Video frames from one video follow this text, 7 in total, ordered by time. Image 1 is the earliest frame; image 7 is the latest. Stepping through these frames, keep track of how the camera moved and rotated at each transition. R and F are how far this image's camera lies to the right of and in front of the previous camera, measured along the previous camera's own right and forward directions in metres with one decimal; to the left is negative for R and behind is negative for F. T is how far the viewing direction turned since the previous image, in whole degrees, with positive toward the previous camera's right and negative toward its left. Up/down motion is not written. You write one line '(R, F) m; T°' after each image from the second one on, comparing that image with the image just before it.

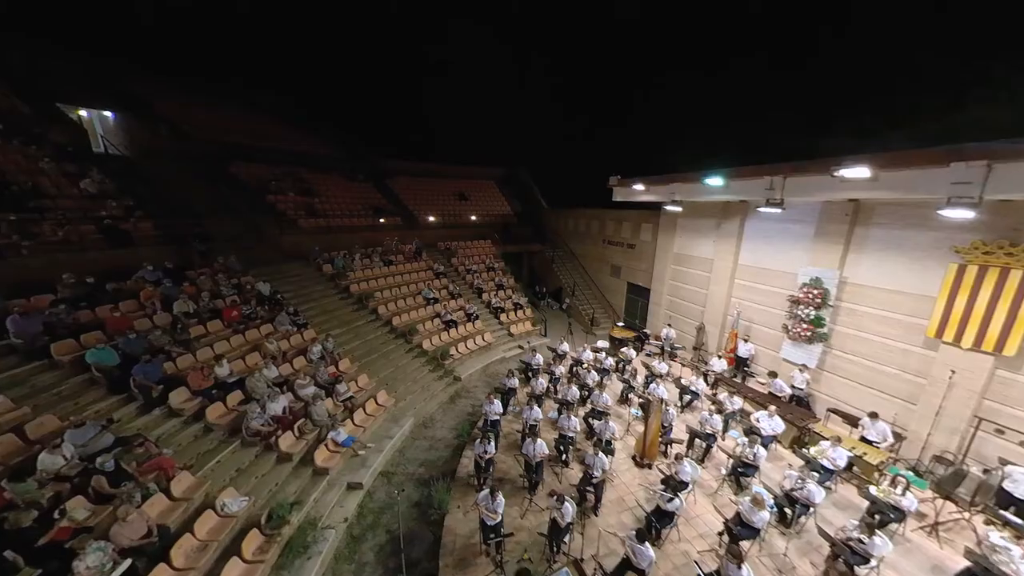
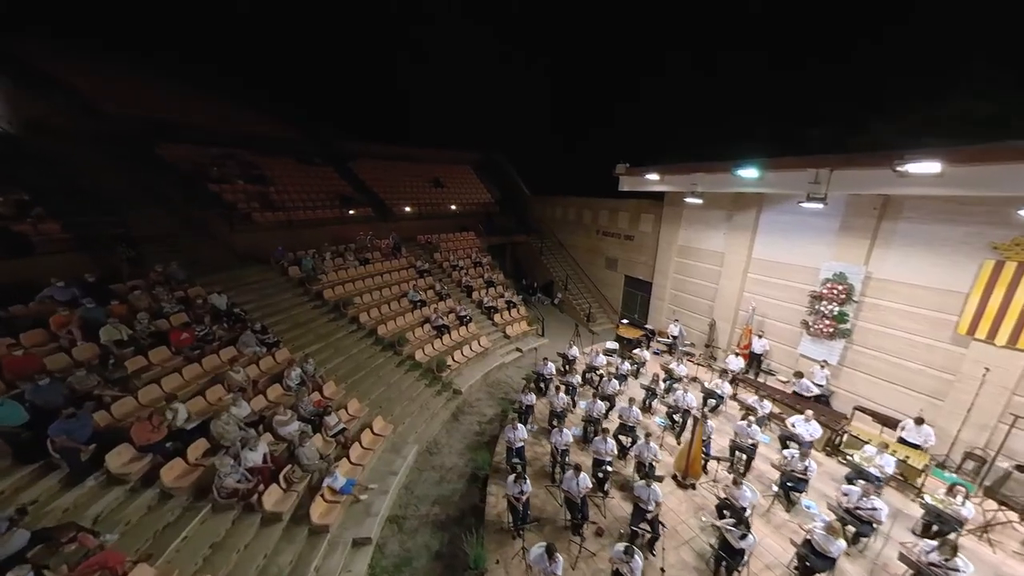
(-1.4, +1.3) m; +6°
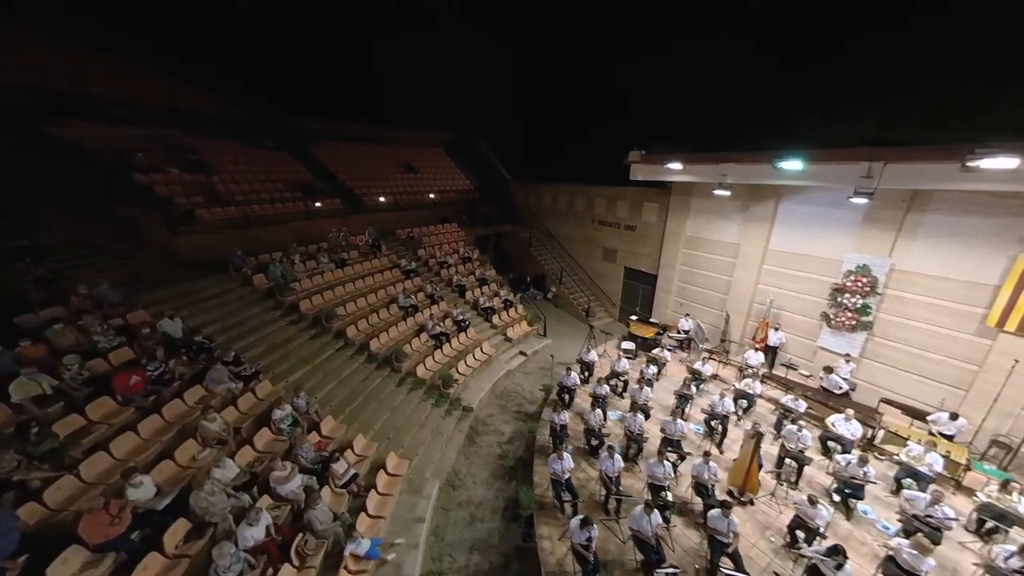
(-1.6, +1.2) m; +7°
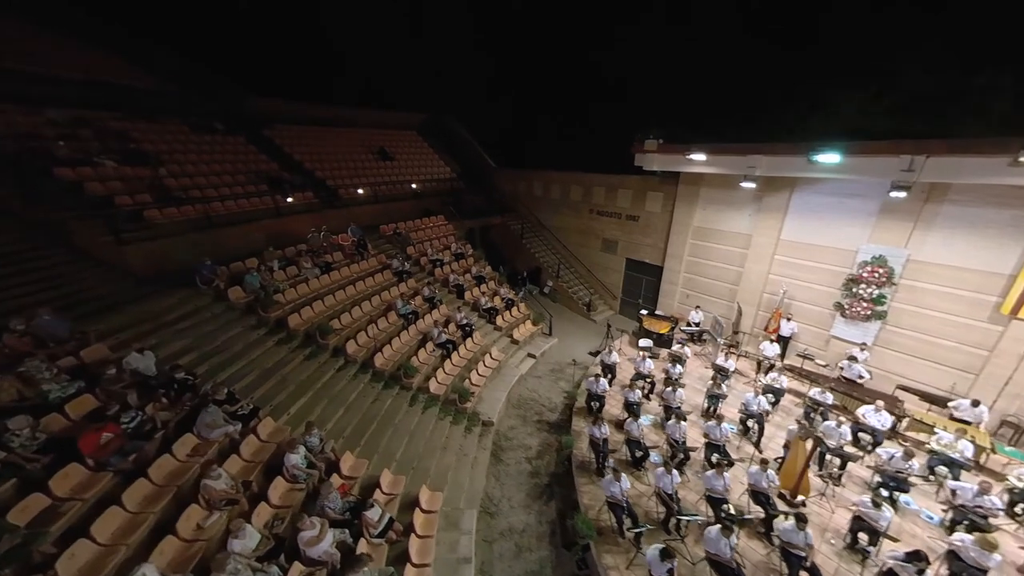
(-1.5, +0.8) m; +6°
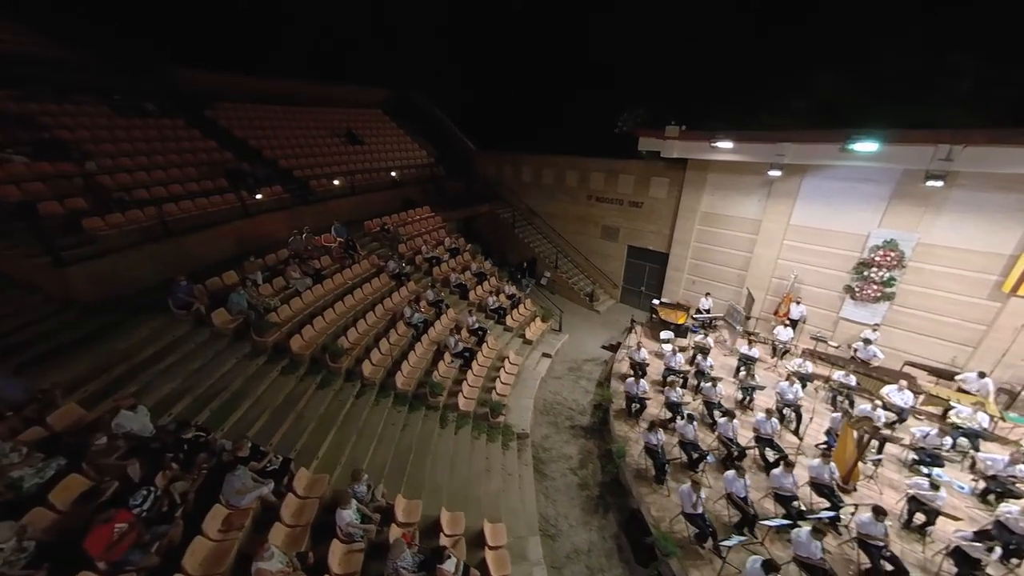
(-1.8, +0.8) m; +7°
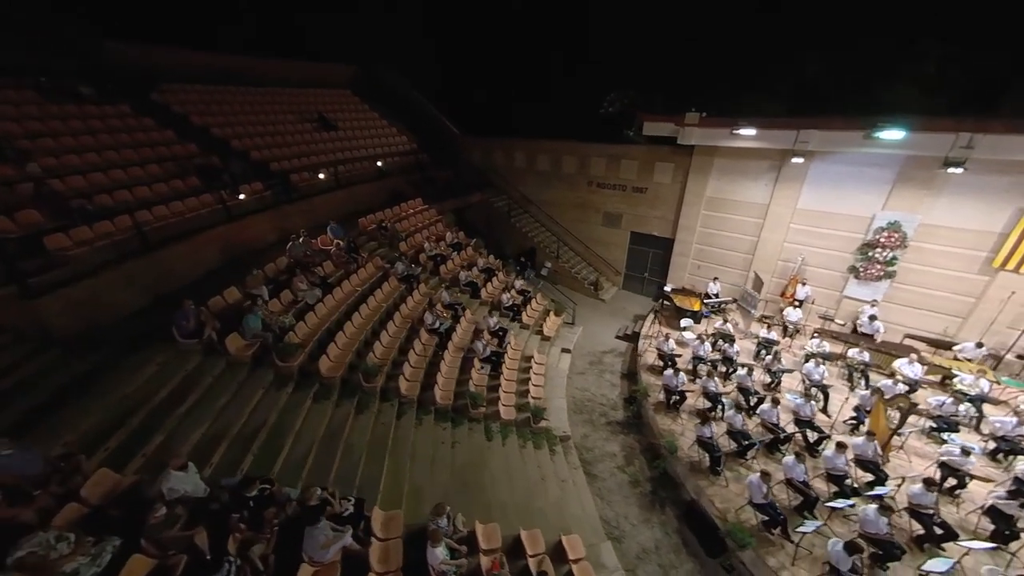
(-1.8, +0.4) m; +5°
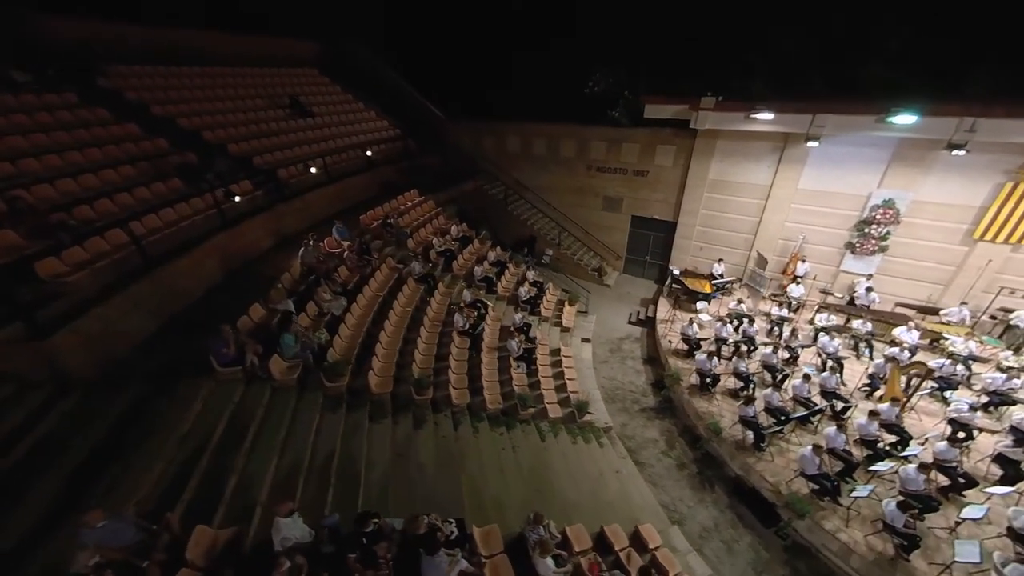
(-1.8, +0.2) m; +5°
